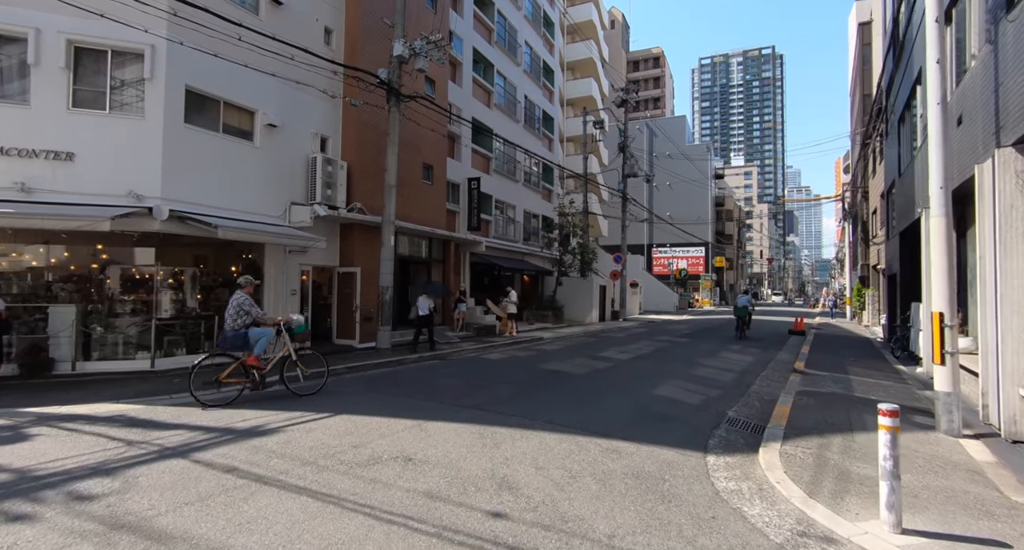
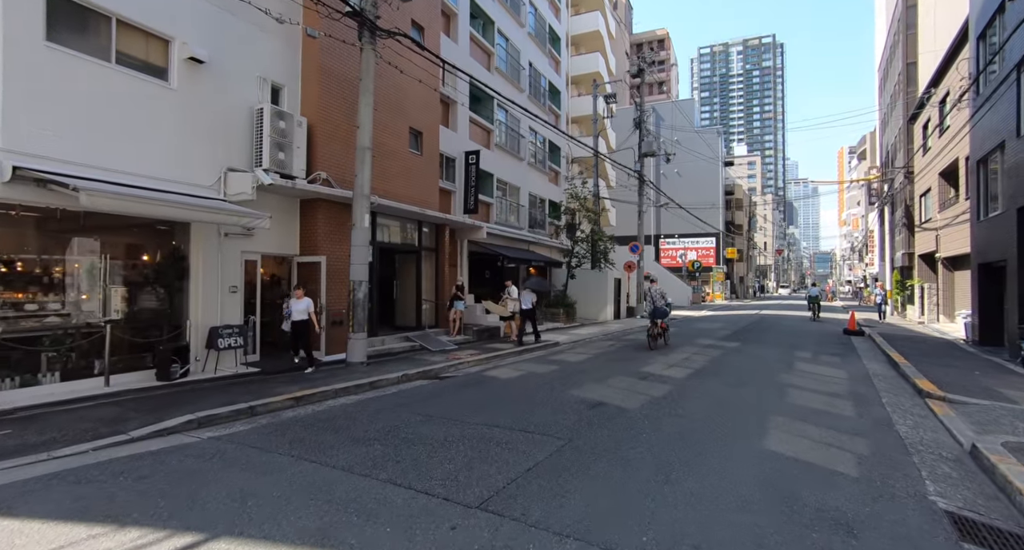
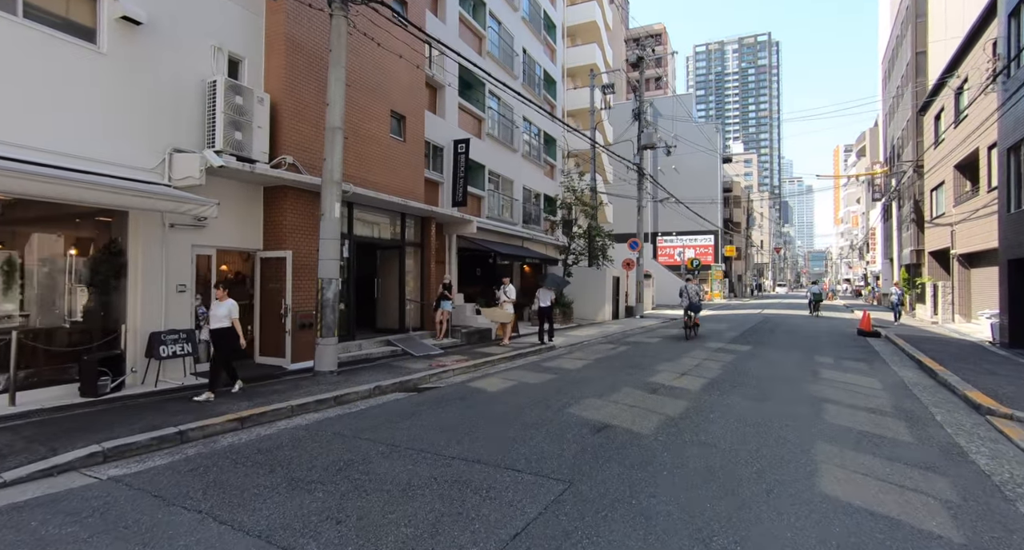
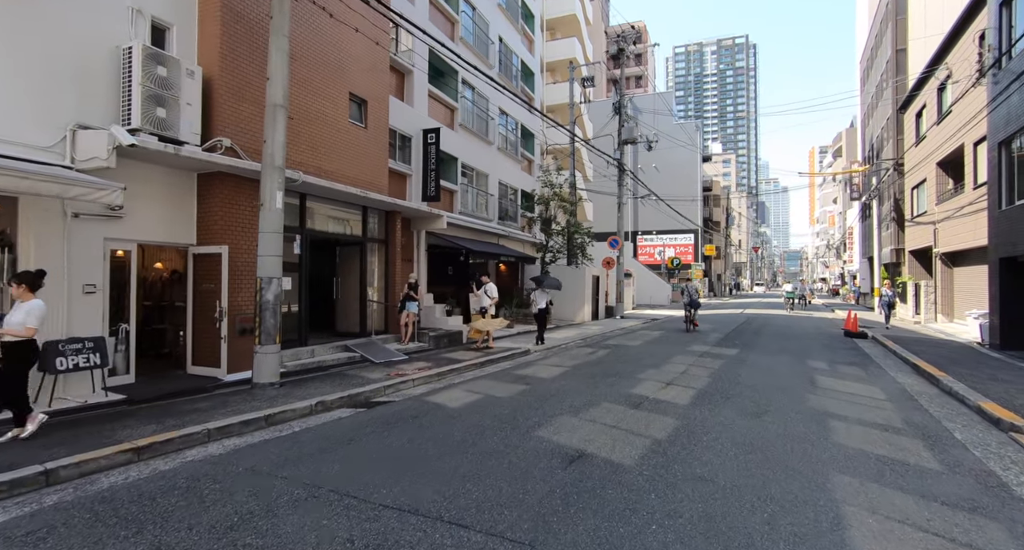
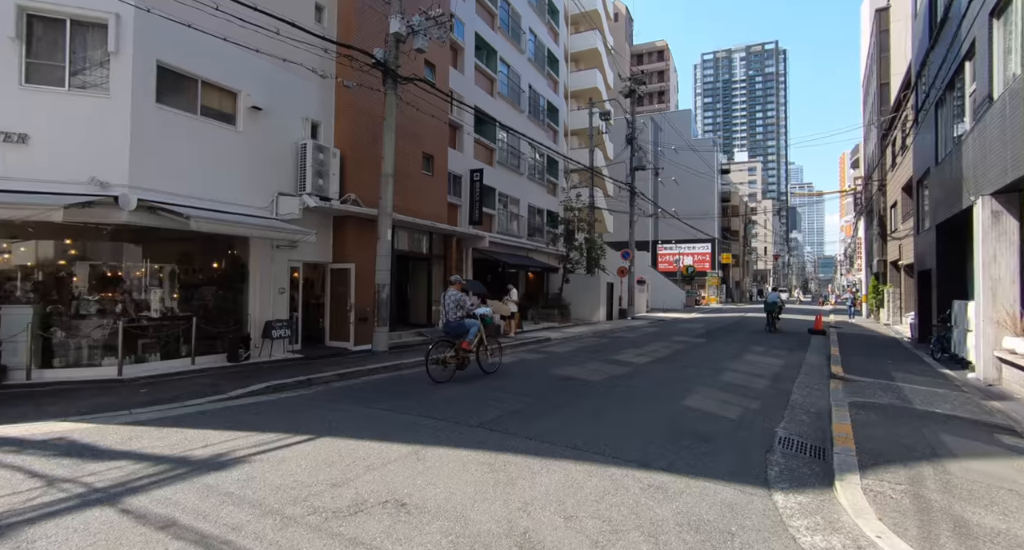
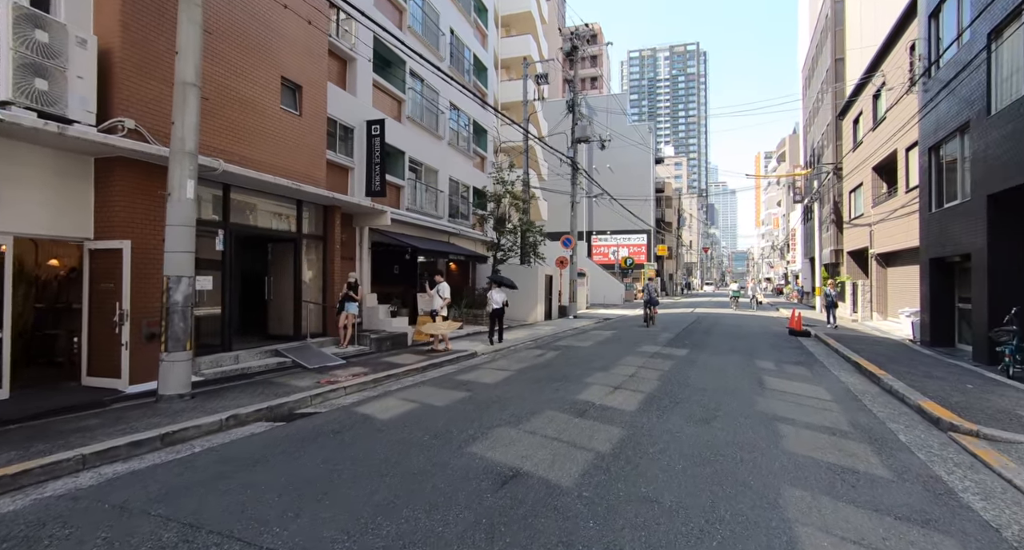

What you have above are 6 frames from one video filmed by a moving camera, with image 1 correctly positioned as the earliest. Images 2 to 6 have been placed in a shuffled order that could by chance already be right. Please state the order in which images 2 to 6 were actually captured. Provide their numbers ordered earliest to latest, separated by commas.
5, 2, 3, 4, 6
